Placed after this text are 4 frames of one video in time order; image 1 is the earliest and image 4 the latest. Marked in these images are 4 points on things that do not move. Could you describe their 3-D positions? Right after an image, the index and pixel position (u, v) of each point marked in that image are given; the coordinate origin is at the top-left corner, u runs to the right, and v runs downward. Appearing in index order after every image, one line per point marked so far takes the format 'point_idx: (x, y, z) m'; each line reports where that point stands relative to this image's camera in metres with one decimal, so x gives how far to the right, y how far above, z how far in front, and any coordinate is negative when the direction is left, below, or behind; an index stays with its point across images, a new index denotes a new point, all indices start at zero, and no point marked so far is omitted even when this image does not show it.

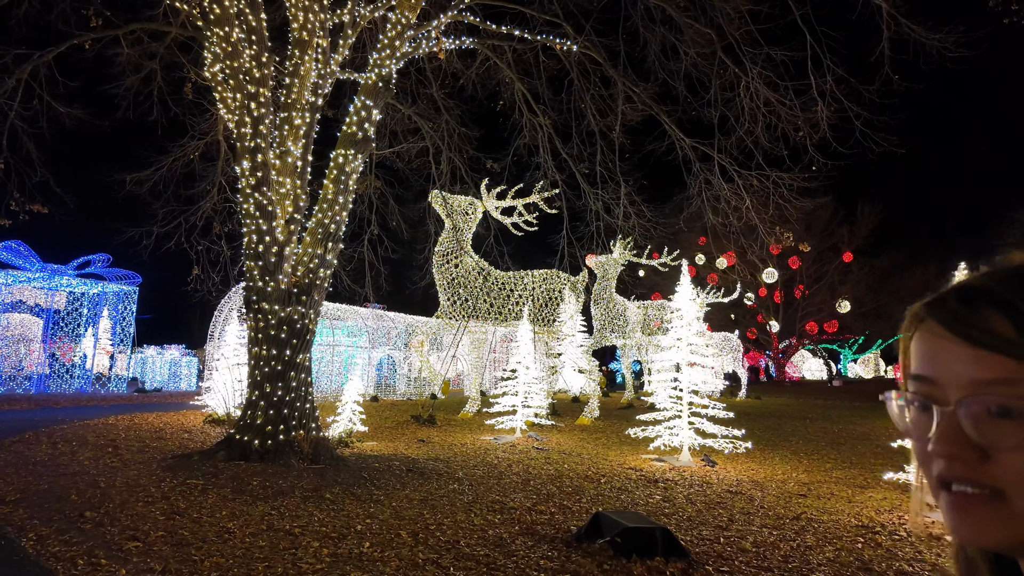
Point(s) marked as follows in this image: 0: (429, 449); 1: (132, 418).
0: (-1.4, -2.7, +9.7) m
1: (-8.2, -2.8, +12.7) m
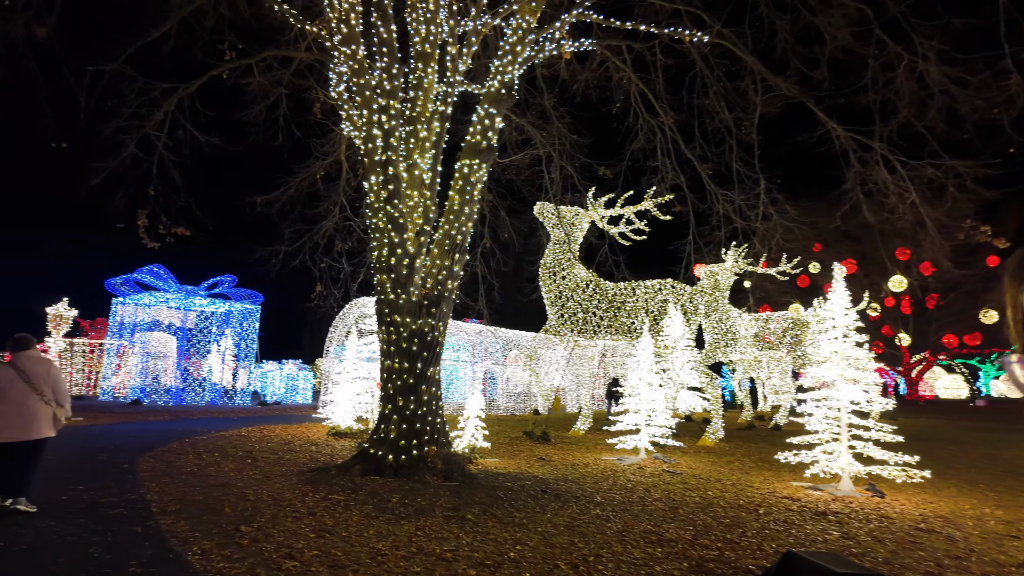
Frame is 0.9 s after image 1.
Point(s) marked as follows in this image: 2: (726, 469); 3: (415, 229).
0: (+0.7, -2.8, +9.3) m
1: (-5.7, -3.2, +13.3) m
2: (+3.7, -3.1, +10.2) m
3: (-1.2, +0.8, +7.5) m
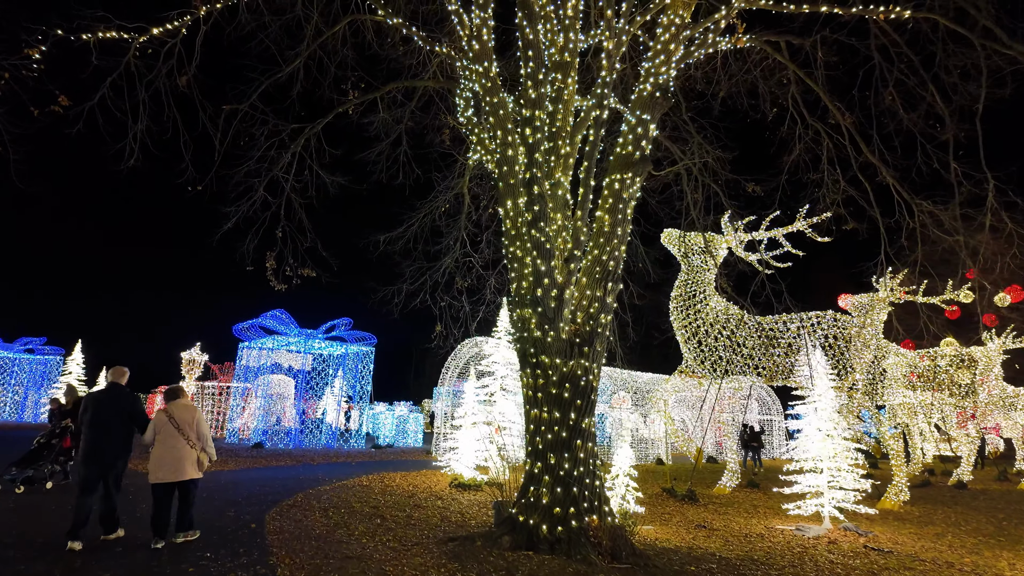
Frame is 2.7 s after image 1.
0: (+2.8, -3.3, +7.7) m
1: (-2.8, -4.1, +12.7) m
2: (+5.9, -3.6, +8.1) m
3: (+0.6, +0.4, +6.5) m
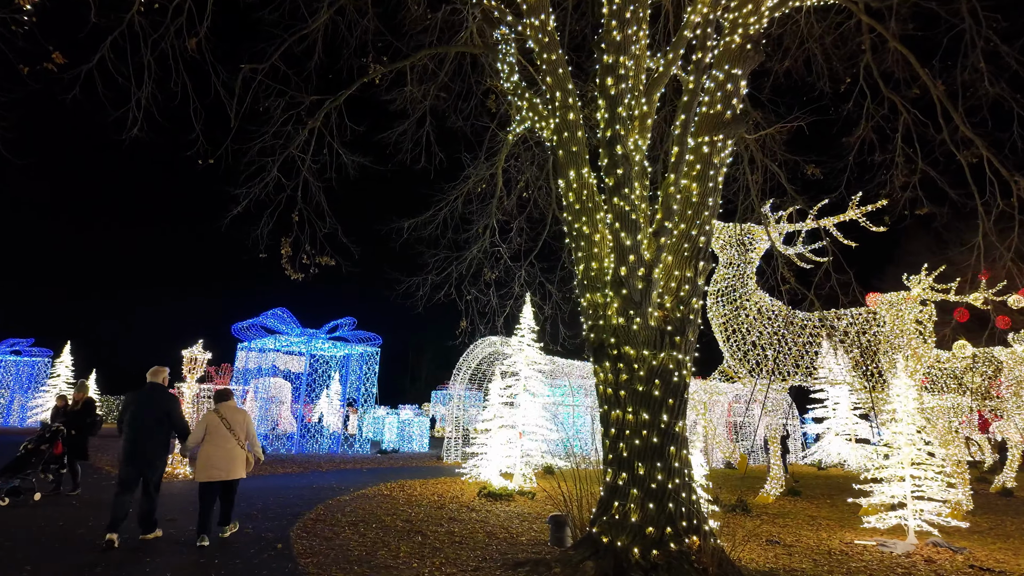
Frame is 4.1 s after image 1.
0: (+3.5, -3.1, +6.8) m
1: (-2.2, -3.9, +11.6) m
2: (+6.6, -3.4, +7.2) m
3: (+1.3, +0.6, +5.6) m
